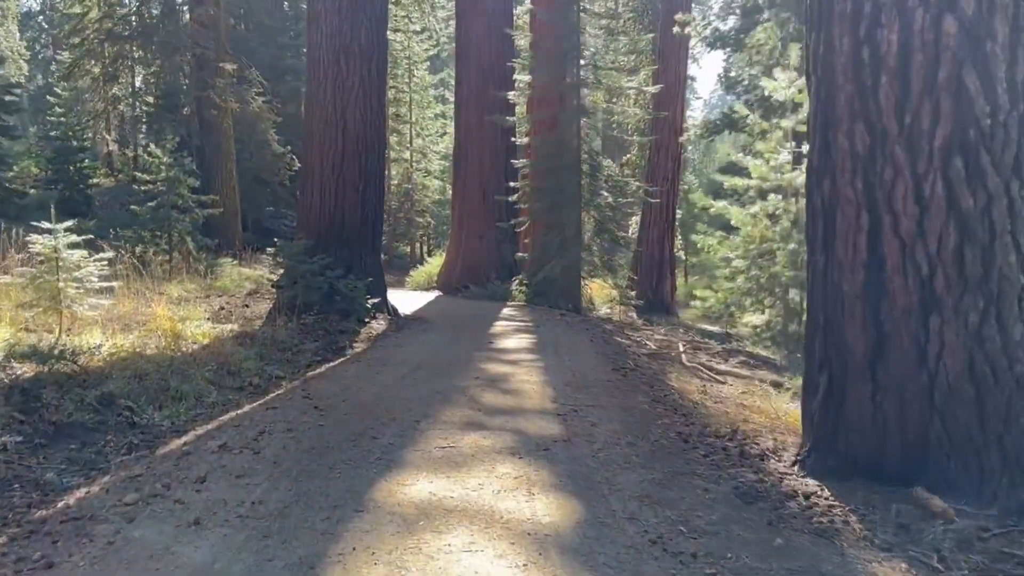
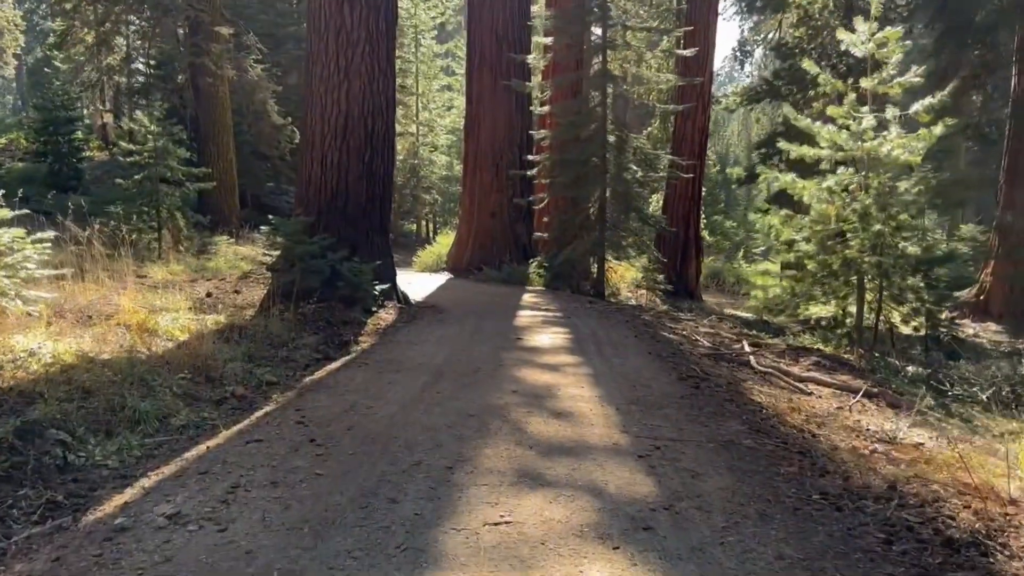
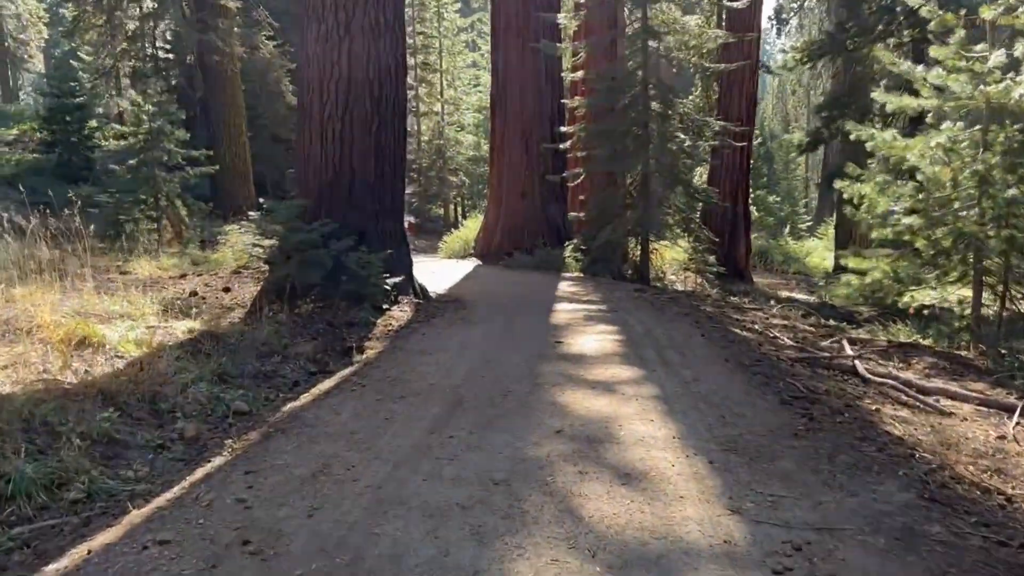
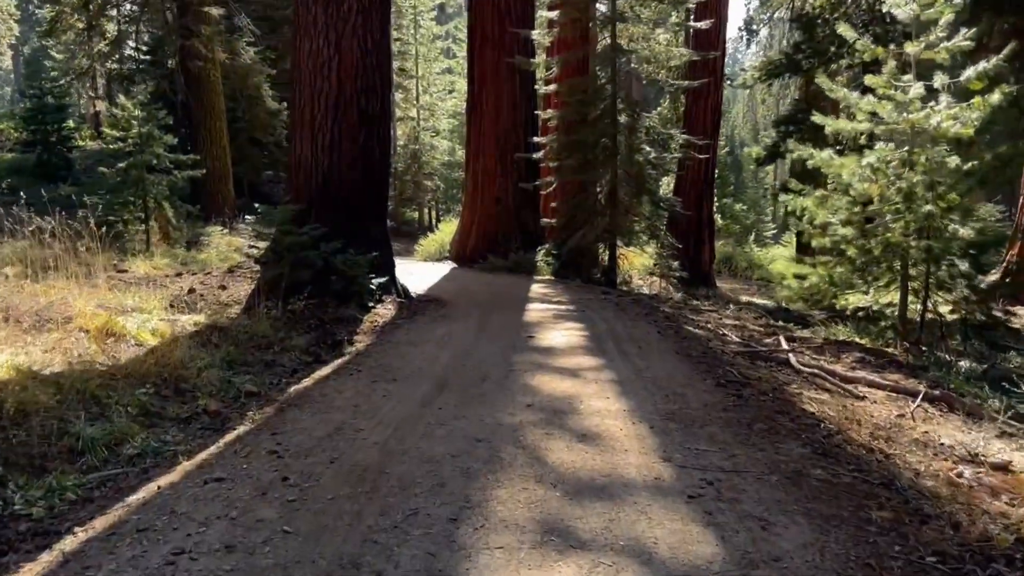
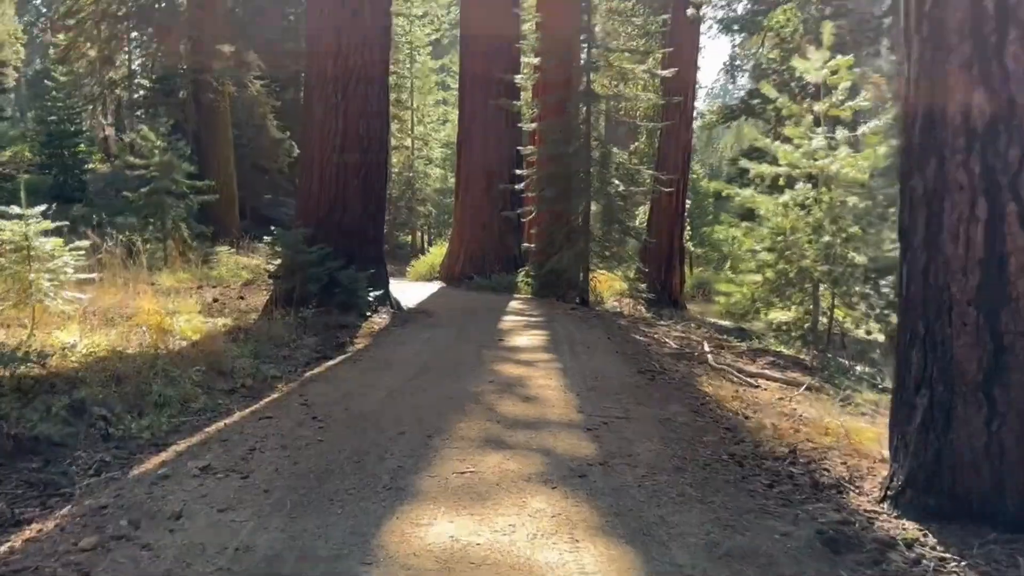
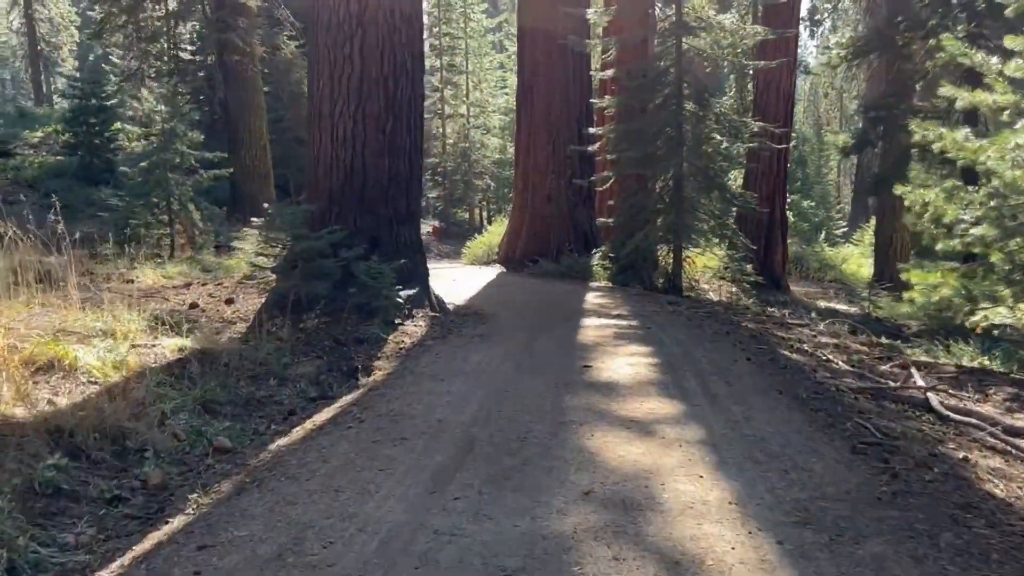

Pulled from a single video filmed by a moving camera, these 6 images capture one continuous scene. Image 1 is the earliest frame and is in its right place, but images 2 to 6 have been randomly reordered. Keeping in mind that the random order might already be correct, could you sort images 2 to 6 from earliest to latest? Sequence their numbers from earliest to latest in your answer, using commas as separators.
5, 2, 4, 3, 6
